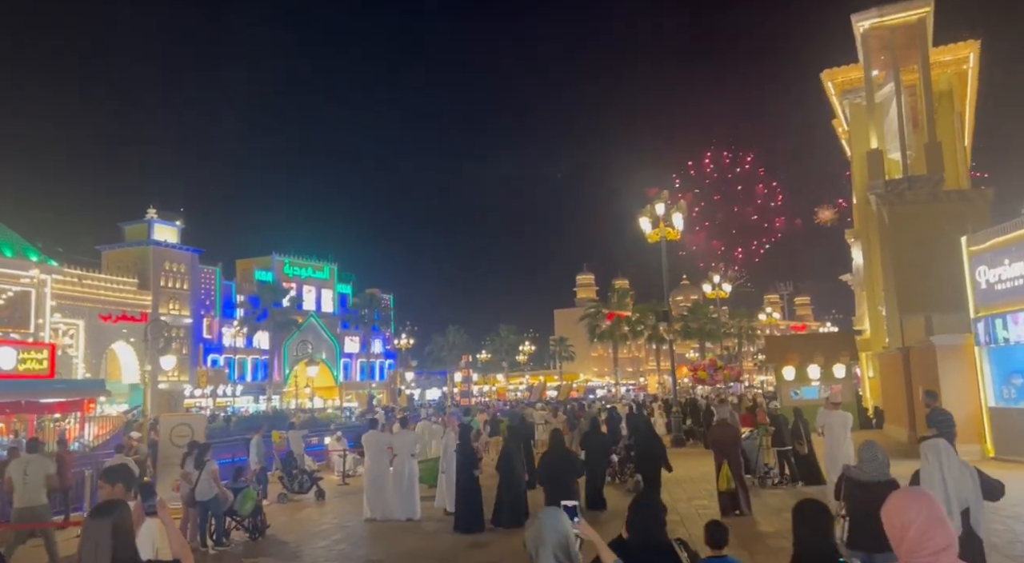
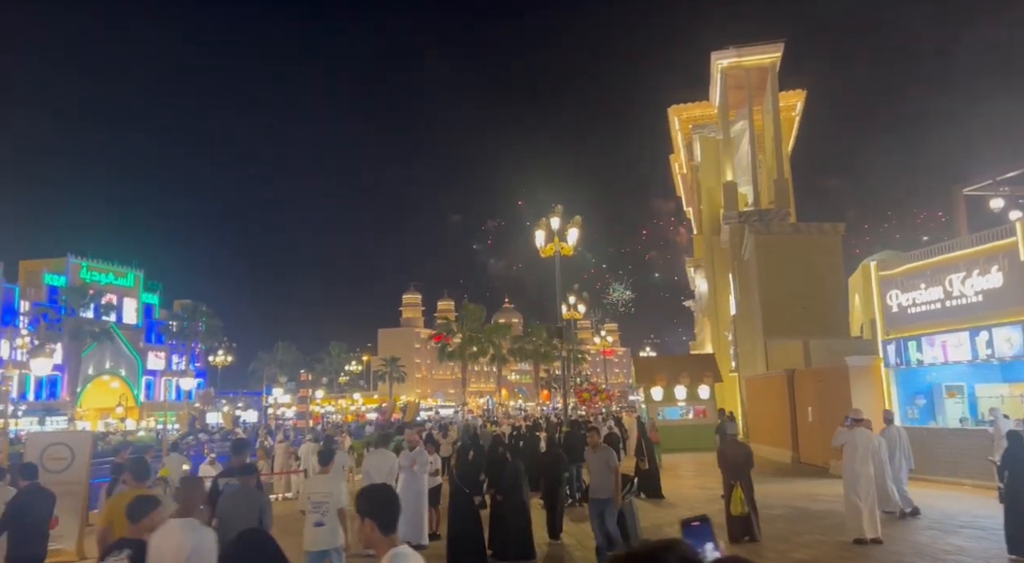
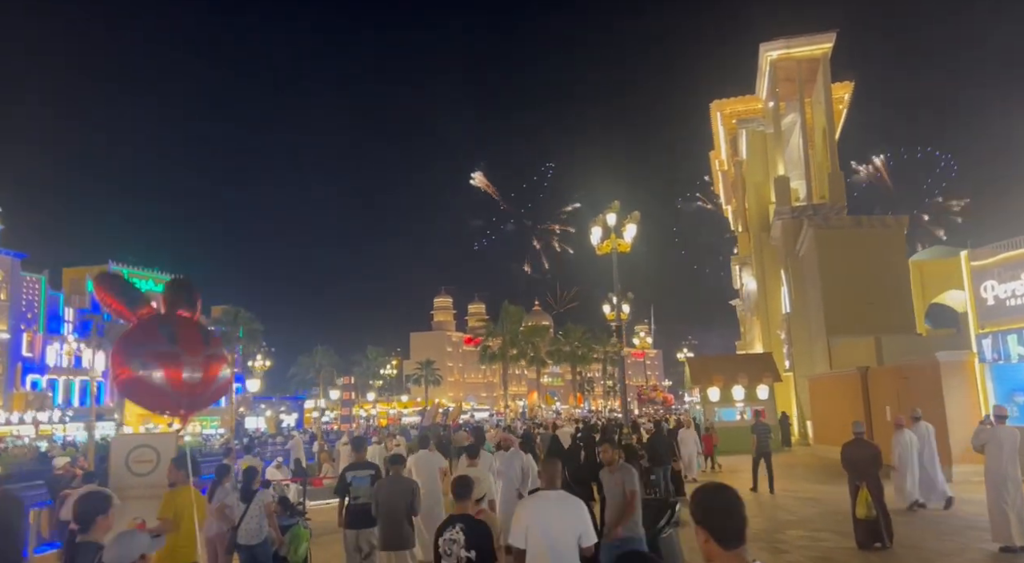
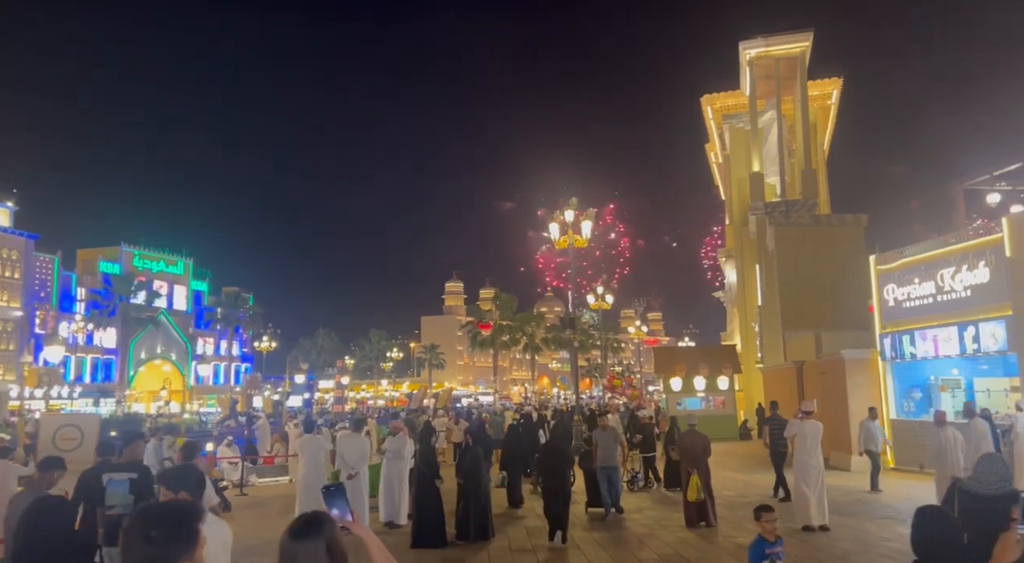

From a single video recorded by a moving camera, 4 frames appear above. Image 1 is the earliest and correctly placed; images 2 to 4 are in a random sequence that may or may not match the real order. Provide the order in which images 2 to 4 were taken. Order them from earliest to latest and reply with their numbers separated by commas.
4, 2, 3
